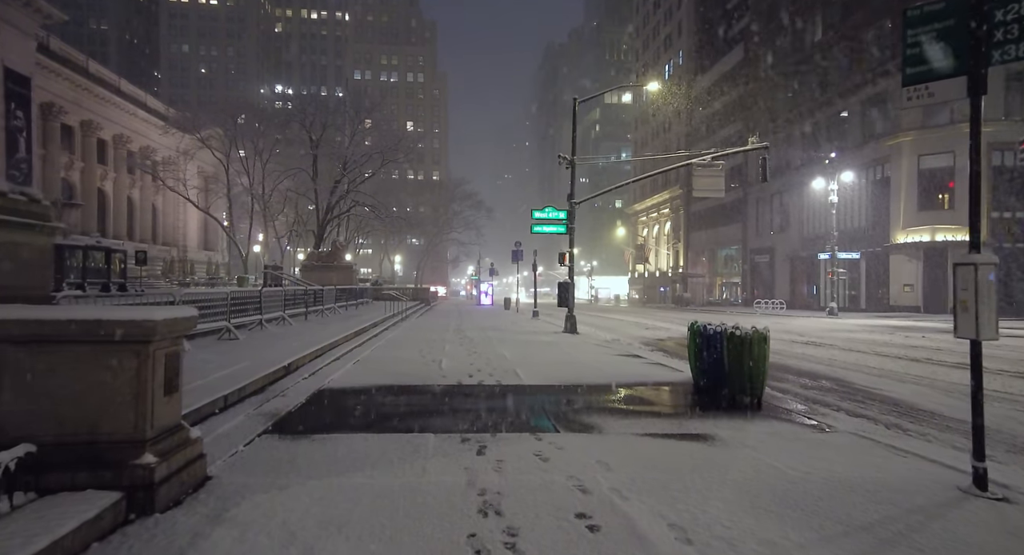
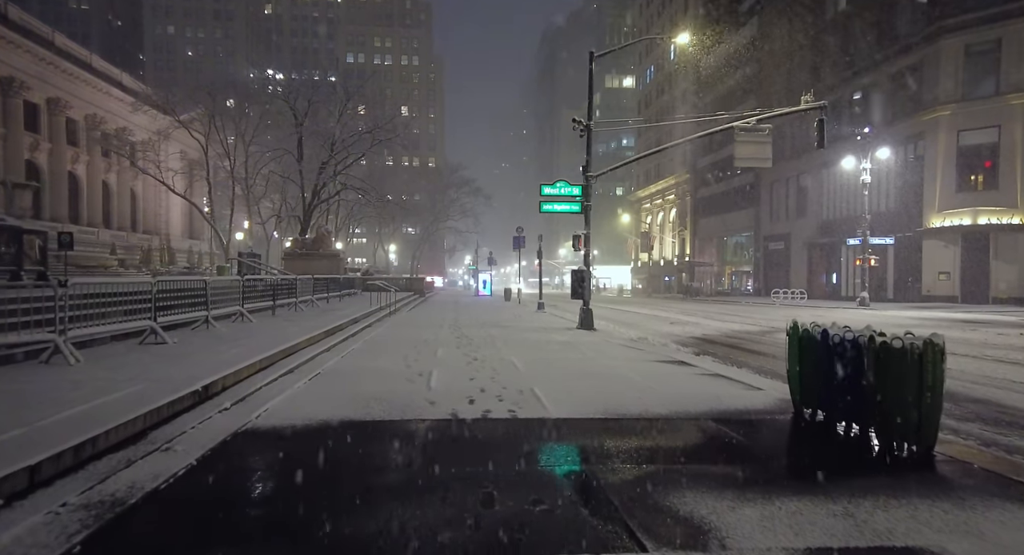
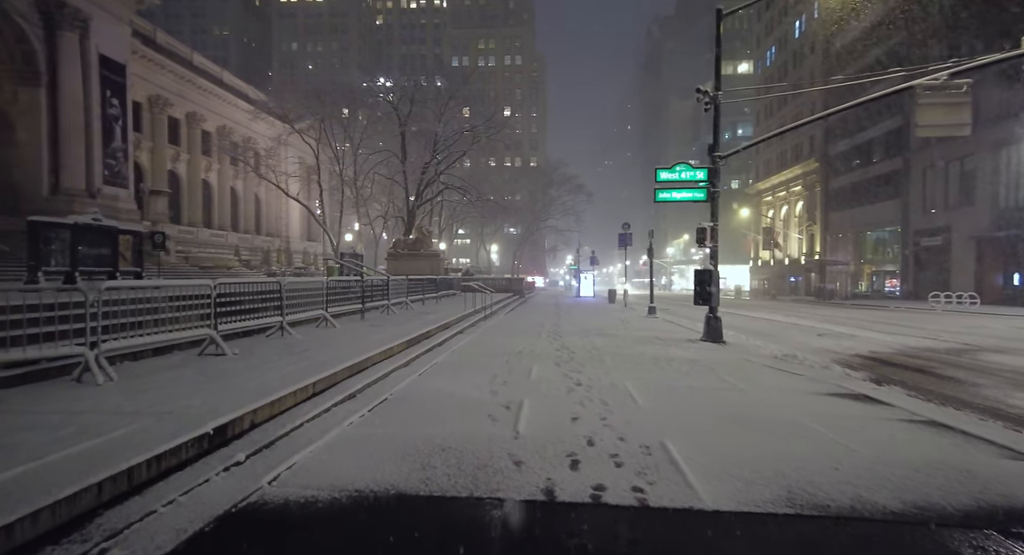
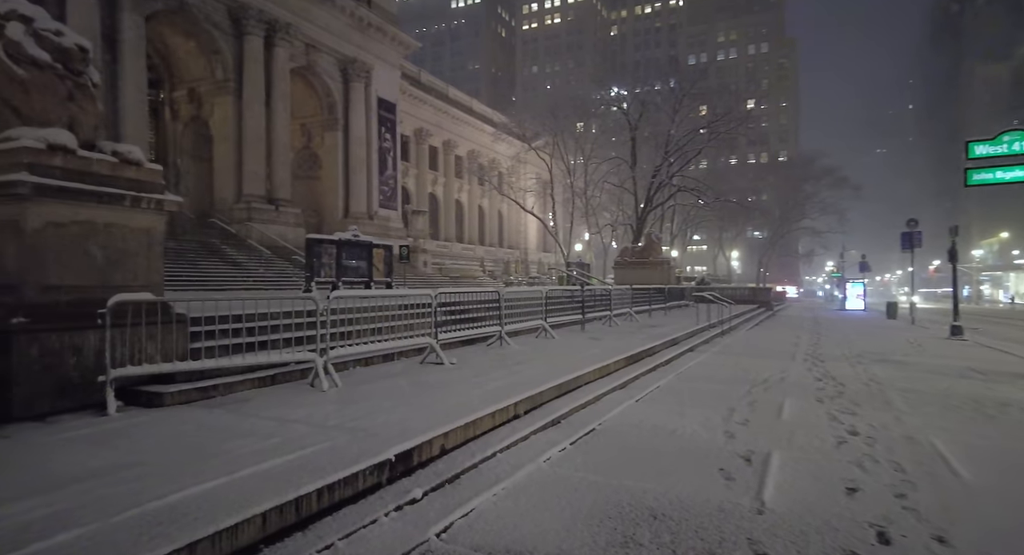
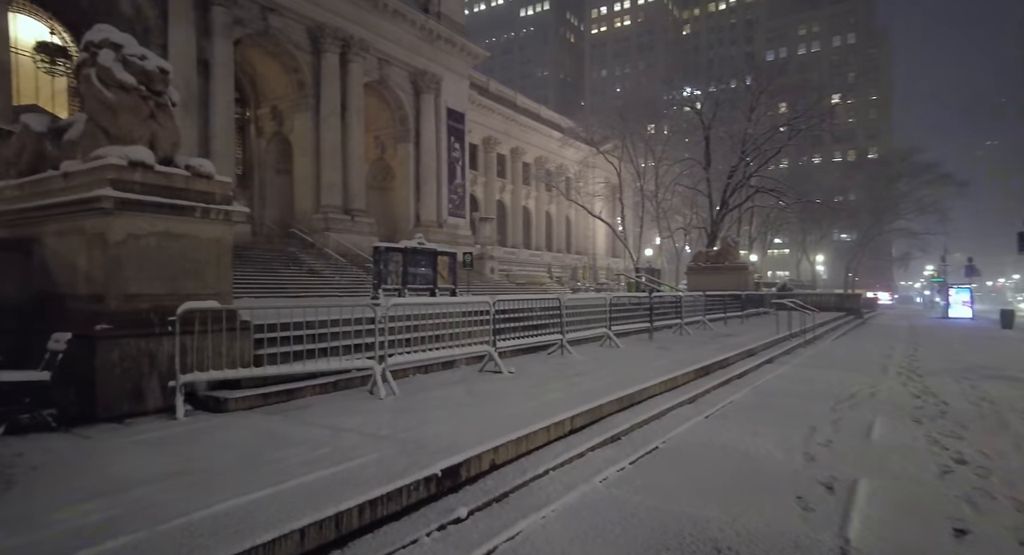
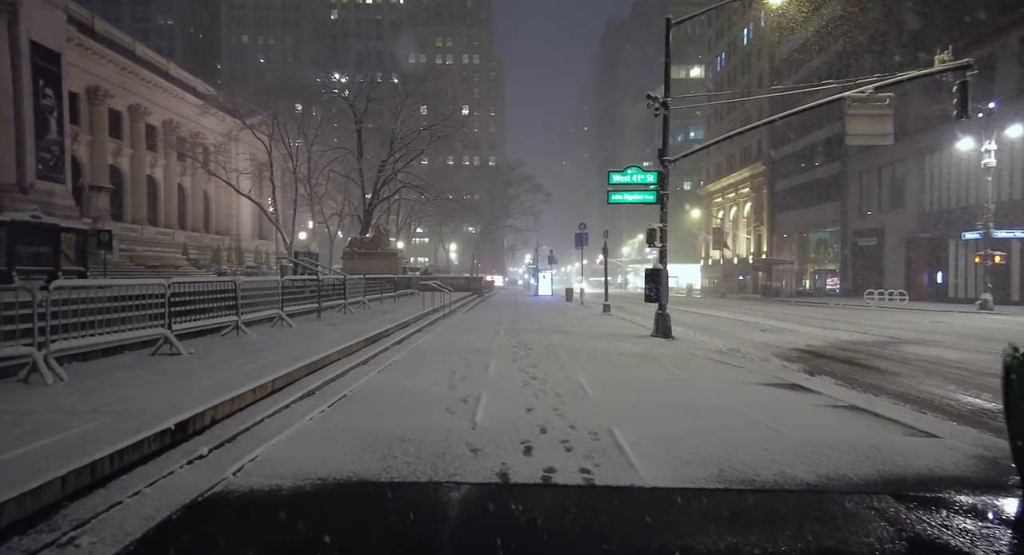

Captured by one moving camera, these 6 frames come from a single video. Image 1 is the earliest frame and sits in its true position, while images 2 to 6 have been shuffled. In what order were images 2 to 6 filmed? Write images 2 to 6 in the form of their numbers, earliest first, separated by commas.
2, 6, 3, 4, 5
